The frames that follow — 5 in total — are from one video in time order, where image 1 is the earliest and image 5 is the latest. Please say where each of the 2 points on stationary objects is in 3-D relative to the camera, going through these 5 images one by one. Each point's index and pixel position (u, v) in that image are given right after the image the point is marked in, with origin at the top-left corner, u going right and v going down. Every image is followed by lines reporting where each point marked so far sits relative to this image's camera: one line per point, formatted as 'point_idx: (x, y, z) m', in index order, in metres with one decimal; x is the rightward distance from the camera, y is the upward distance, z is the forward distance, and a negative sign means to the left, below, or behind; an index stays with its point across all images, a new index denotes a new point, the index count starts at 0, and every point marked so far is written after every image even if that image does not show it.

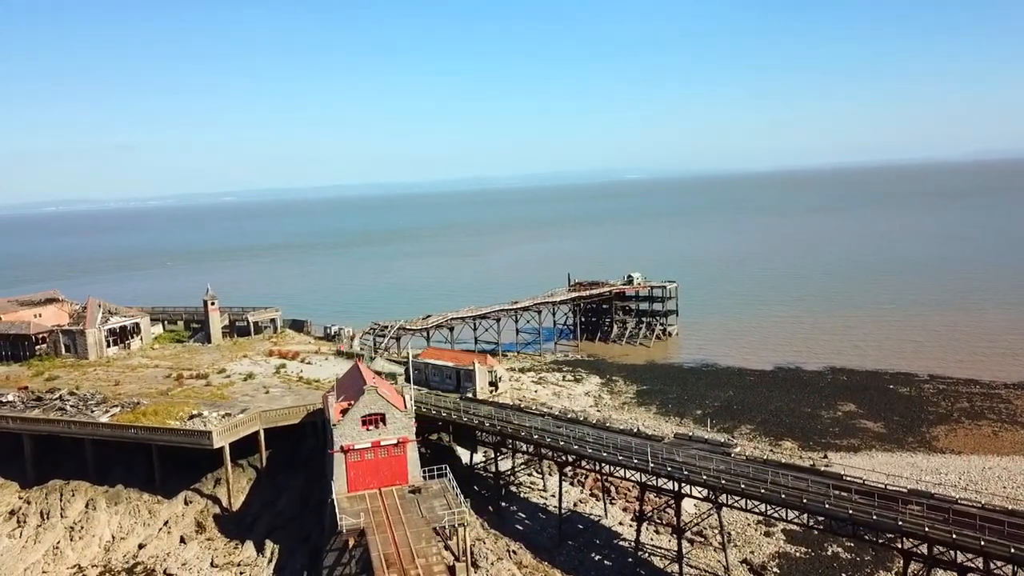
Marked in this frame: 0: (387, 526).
0: (-3.5, -6.7, +19.0) m
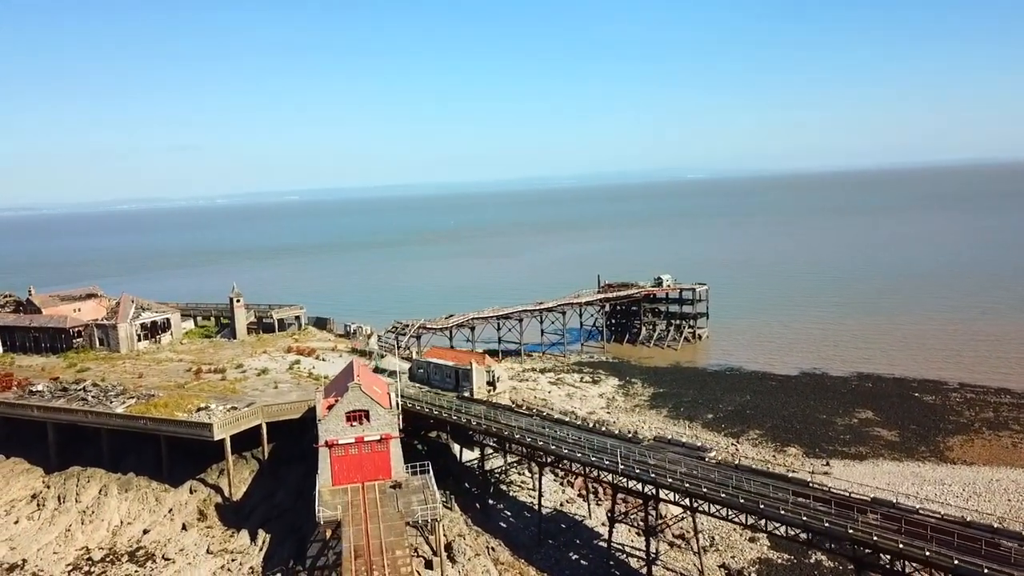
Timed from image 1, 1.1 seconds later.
0: (-4.3, -6.7, +19.6) m
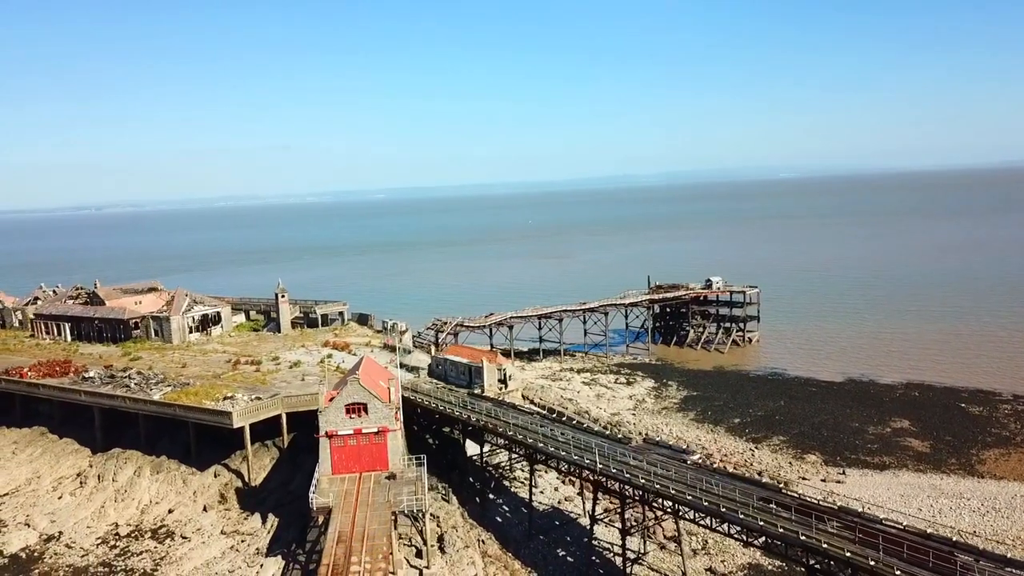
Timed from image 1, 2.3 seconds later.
0: (-4.8, -6.6, +20.5) m
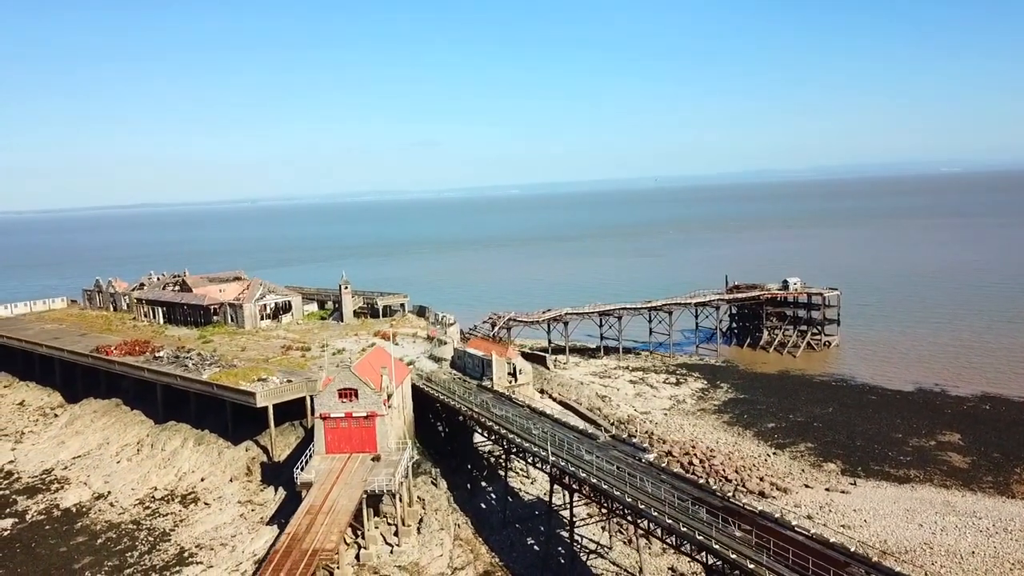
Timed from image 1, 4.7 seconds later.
0: (-5.9, -6.4, +22.1) m
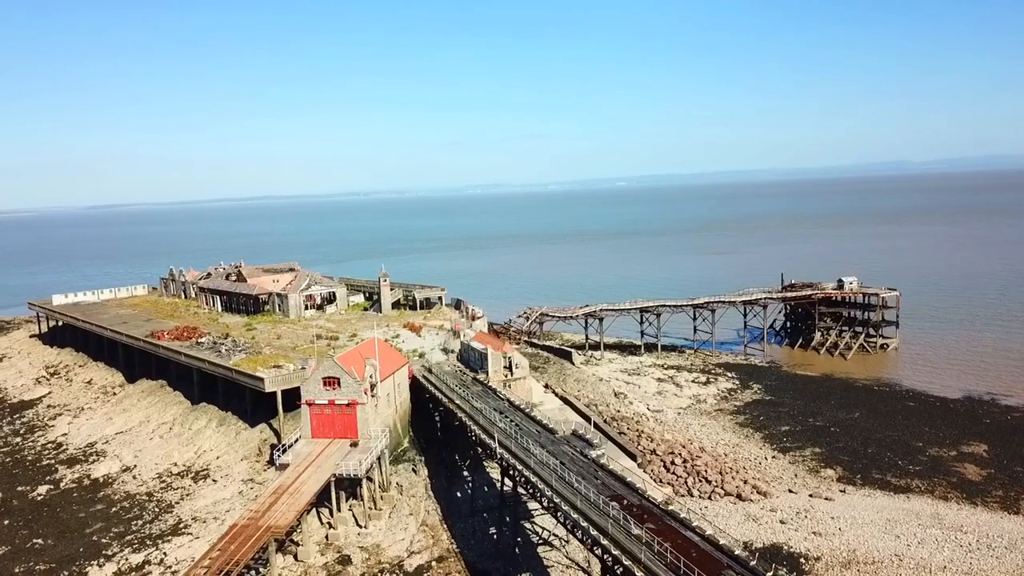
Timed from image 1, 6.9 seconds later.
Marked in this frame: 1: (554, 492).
0: (-7.1, -6.2, +23.5) m
1: (+1.1, -5.2, +17.3) m
